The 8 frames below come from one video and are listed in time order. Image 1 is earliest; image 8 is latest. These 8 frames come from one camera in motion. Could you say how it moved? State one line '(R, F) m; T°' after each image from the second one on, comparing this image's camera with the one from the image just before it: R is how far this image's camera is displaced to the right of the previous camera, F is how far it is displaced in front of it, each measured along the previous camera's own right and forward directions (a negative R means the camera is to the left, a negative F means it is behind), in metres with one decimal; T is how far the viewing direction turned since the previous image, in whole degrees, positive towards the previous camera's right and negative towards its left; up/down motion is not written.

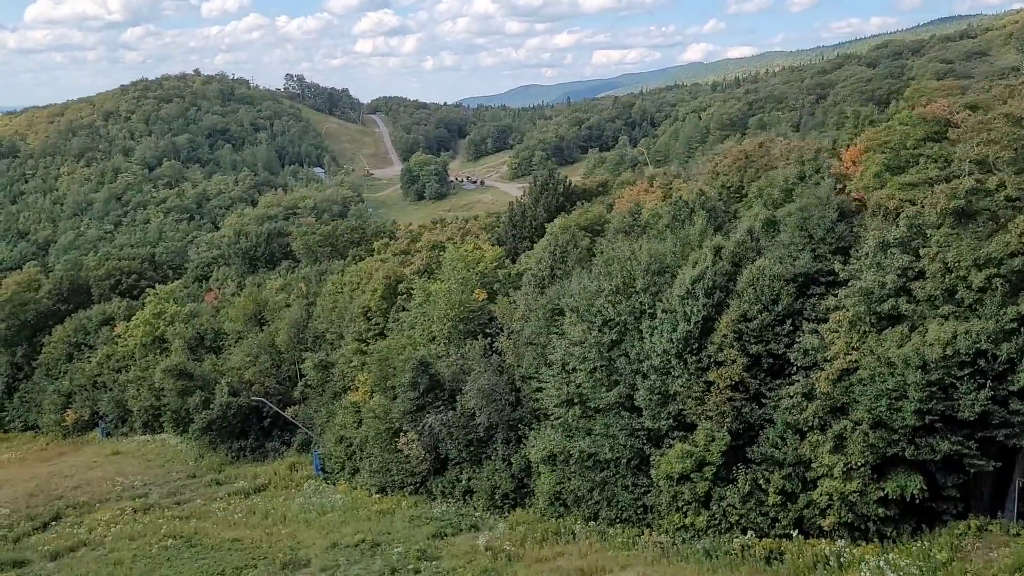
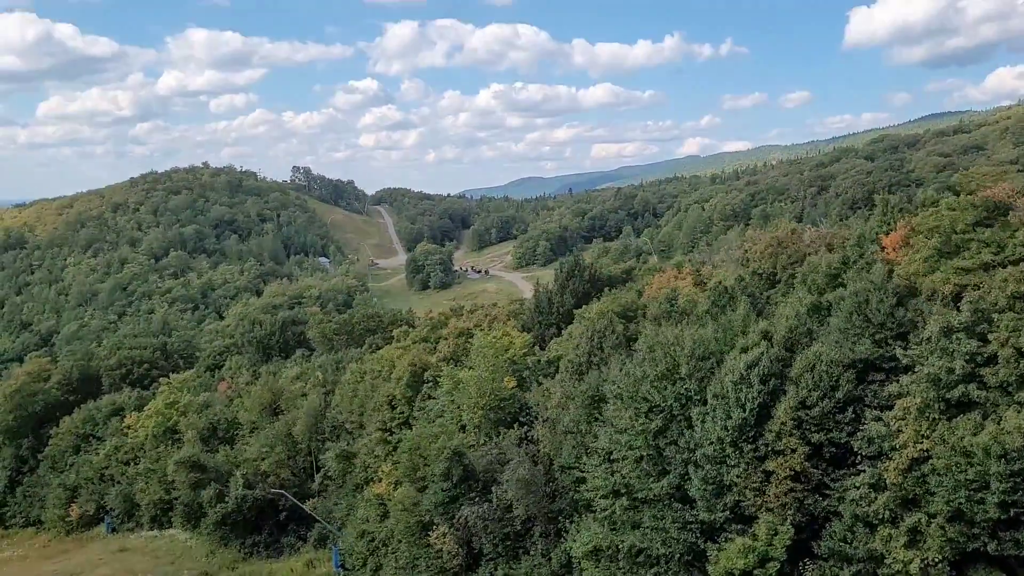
(-1.1, +0.4) m; 0°
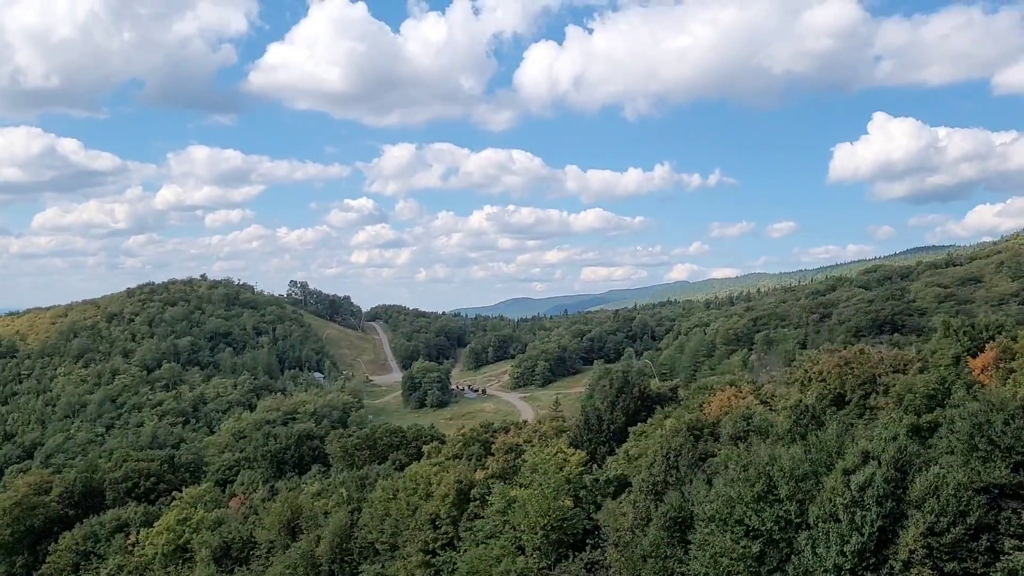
(-2.5, +0.8) m; +1°
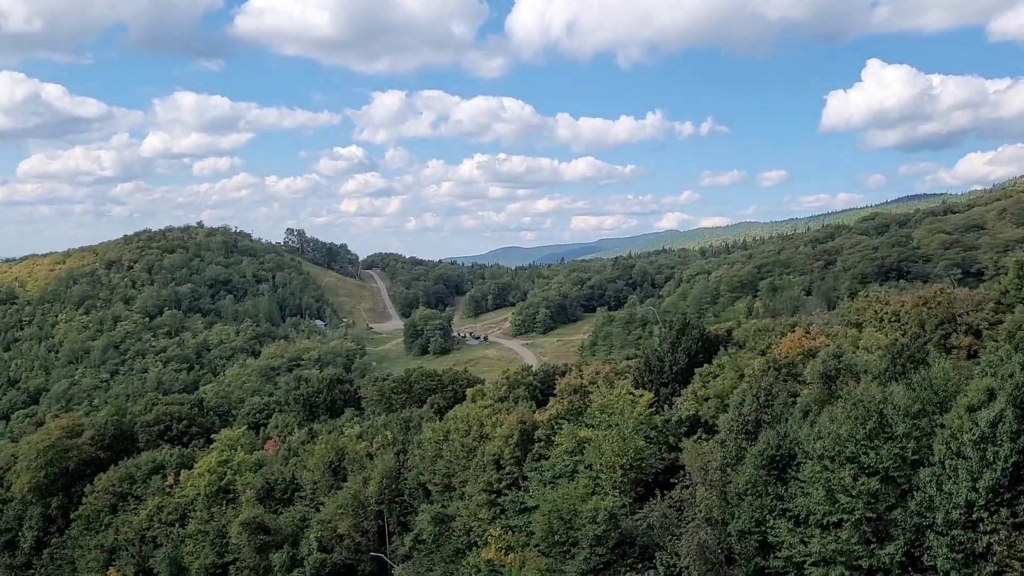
(-2.9, +0.5) m; 0°
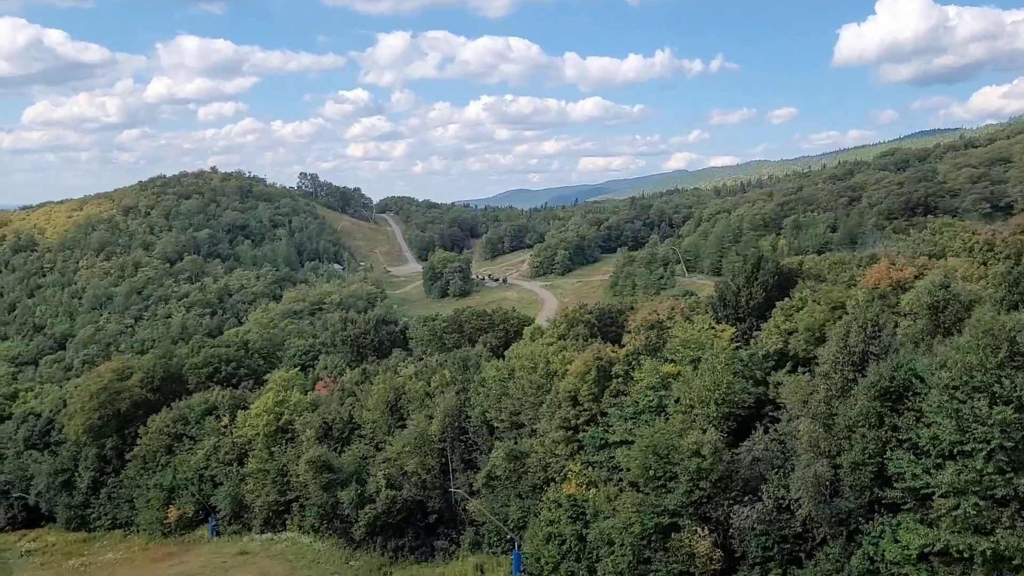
(-2.6, +0.5) m; -1°
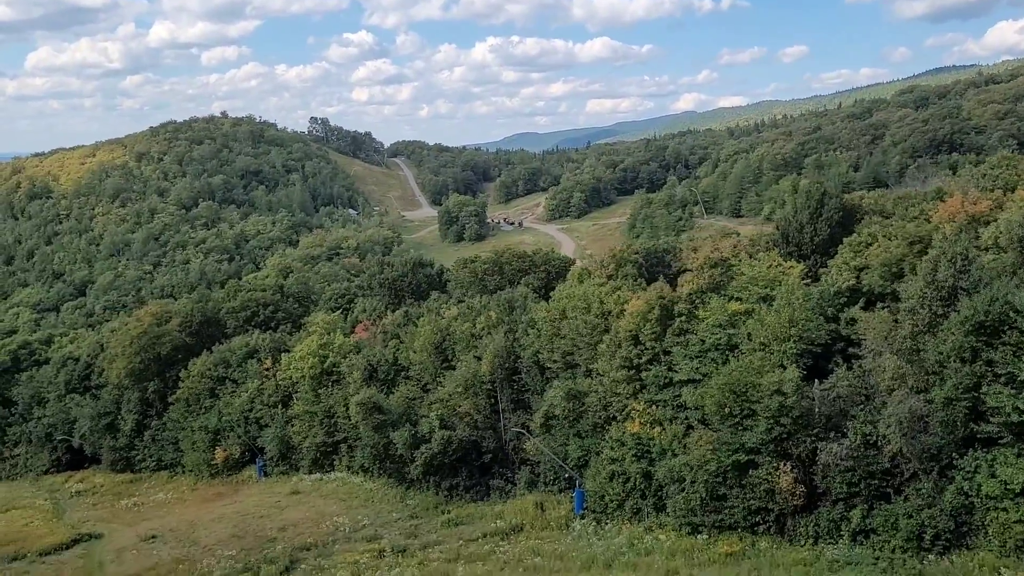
(-2.0, +0.4) m; -1°
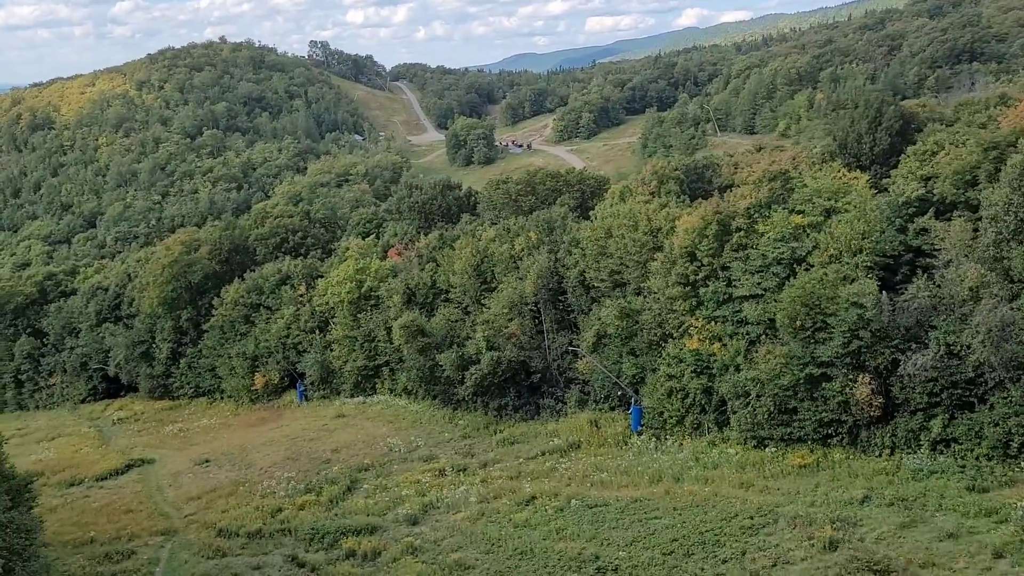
(-2.0, +0.4) m; 0°
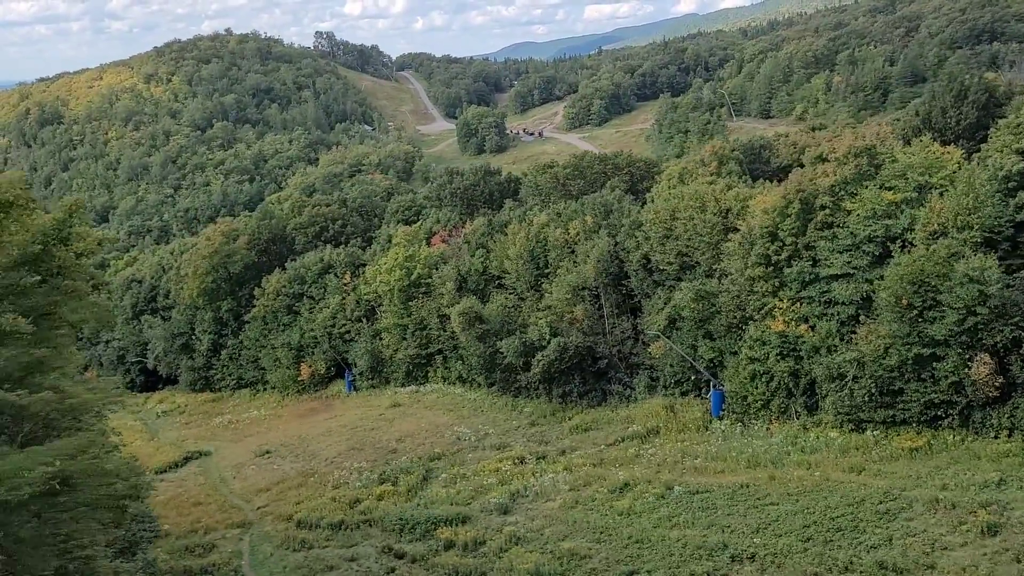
(-2.8, +0.8) m; 0°
